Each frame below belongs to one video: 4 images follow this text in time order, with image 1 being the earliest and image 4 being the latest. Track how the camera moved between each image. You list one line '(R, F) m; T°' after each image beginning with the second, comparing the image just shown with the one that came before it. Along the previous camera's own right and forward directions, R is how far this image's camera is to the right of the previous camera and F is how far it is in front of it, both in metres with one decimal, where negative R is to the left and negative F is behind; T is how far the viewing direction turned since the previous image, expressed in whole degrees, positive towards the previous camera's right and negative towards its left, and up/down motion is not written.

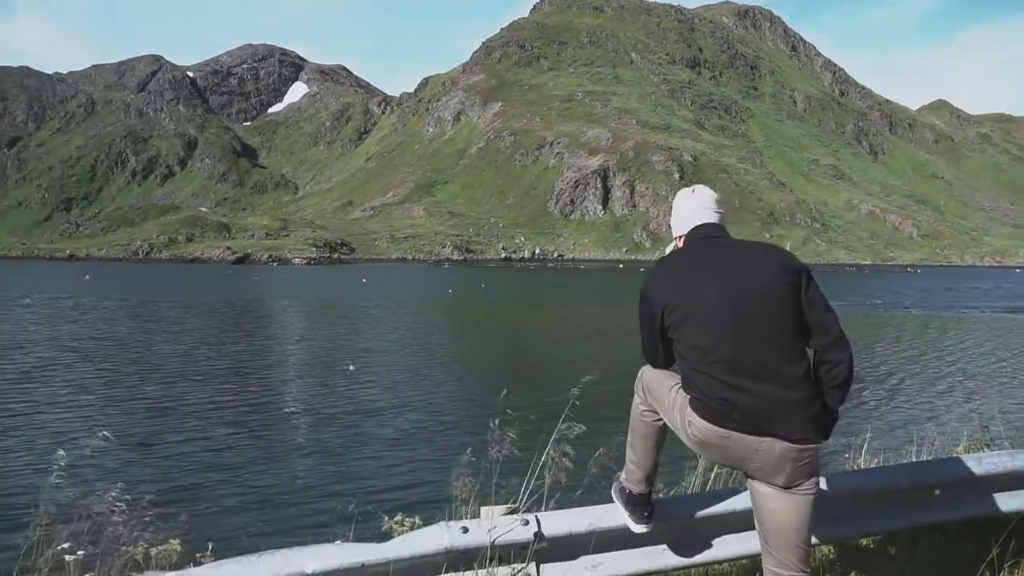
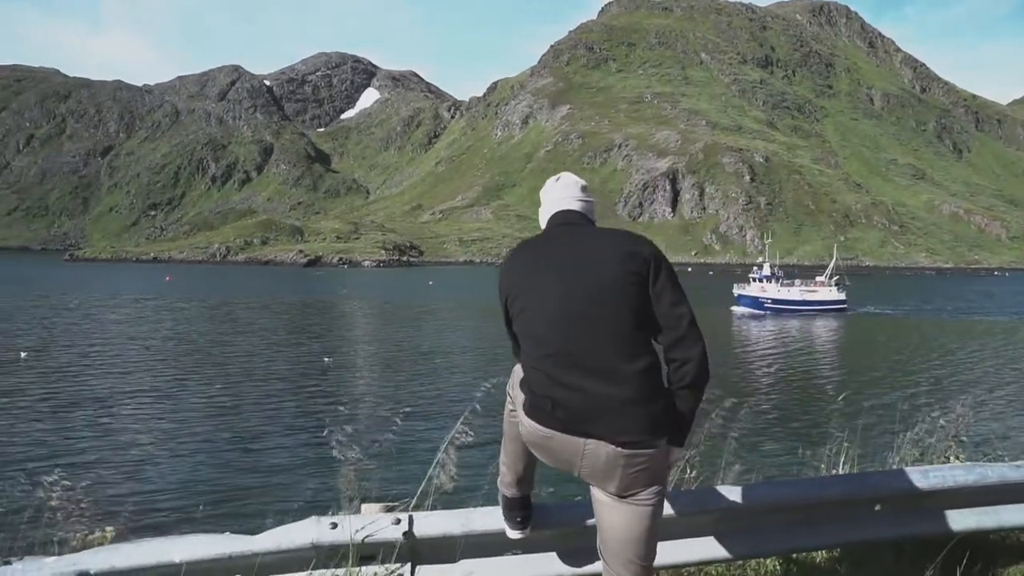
(+1.4, 0.0) m; -5°
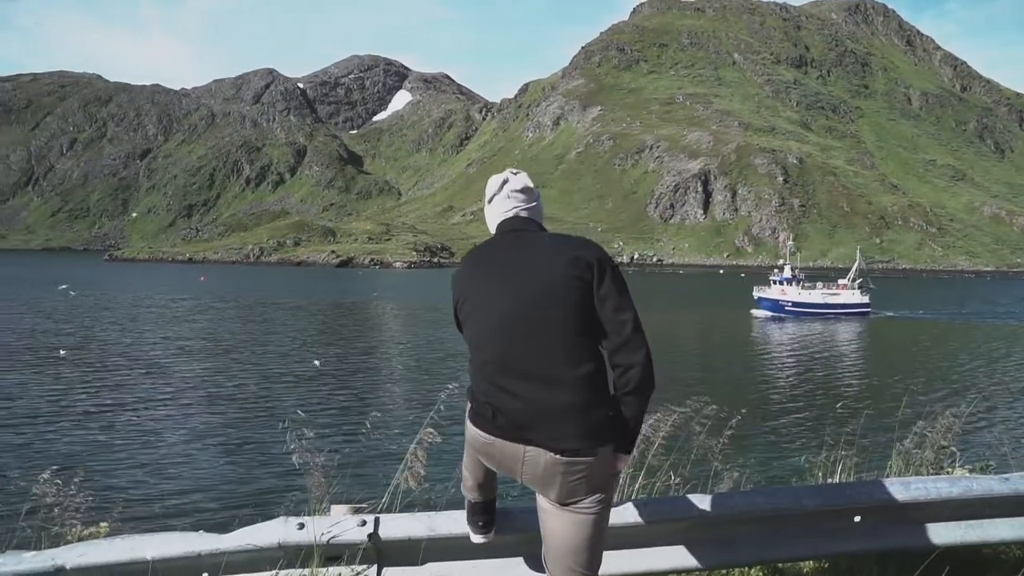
(+0.5, 0.0) m; -2°
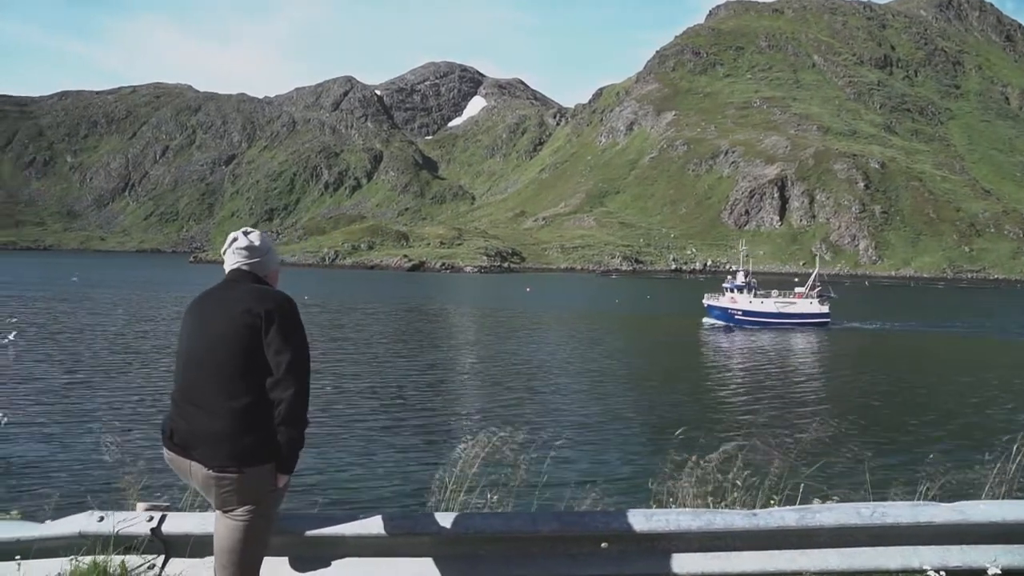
(+2.9, -0.7) m; -5°
